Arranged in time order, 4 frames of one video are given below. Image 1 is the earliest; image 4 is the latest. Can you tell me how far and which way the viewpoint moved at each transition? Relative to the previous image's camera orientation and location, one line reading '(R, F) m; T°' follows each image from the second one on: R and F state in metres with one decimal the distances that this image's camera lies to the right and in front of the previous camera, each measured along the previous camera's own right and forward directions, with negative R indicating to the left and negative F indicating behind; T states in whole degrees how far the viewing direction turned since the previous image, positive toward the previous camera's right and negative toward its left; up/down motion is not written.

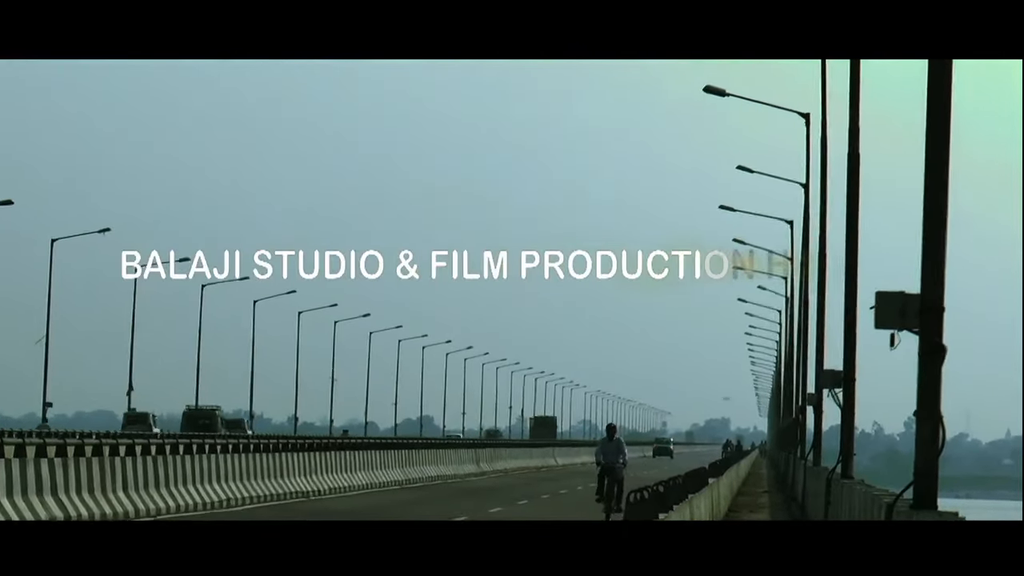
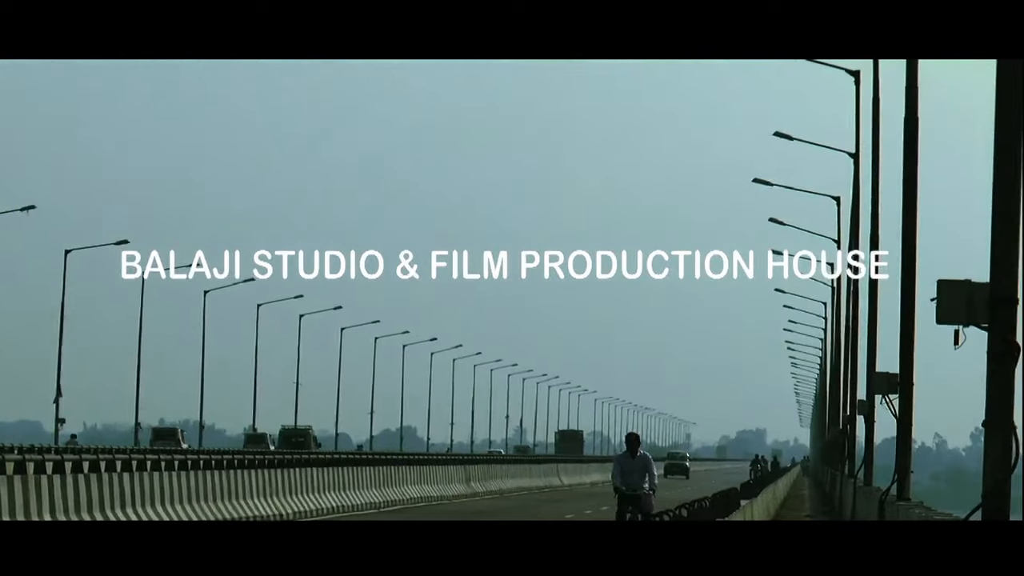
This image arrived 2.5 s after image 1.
(+0.2, +2.1) m; -1°
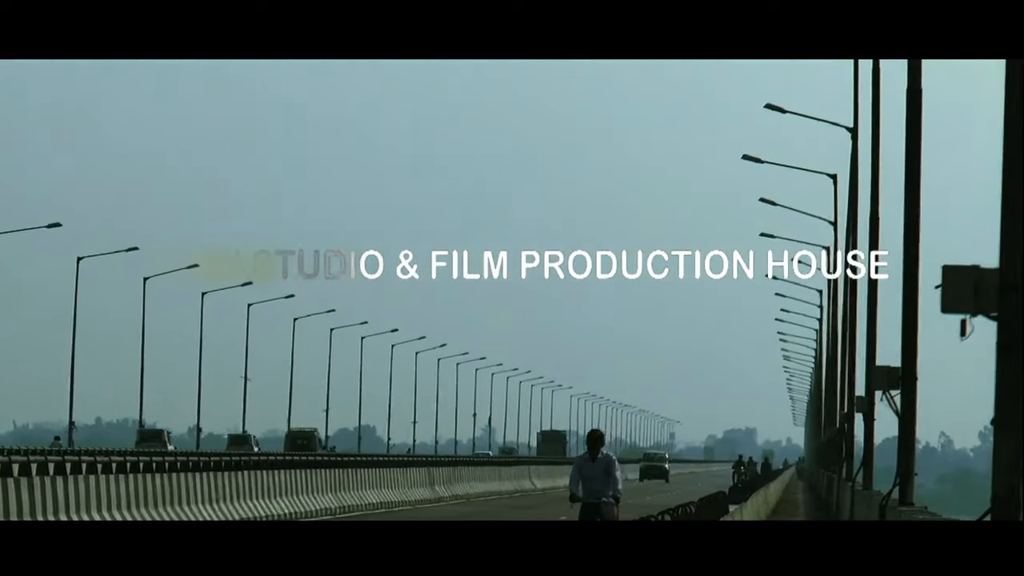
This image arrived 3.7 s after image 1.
(+0.2, +1.0) m; 0°
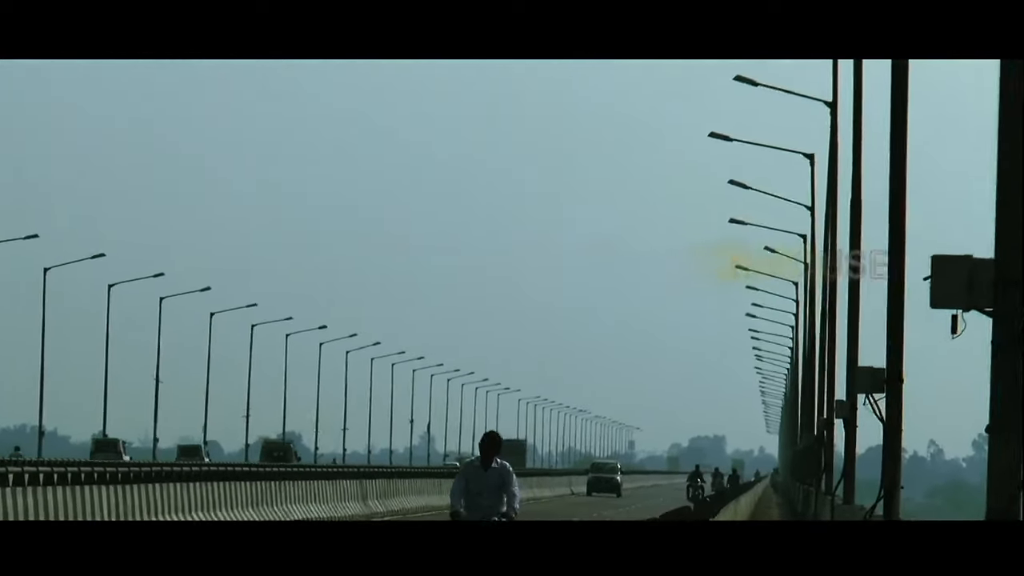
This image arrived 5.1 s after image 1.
(+0.2, +1.1) m; 0°
